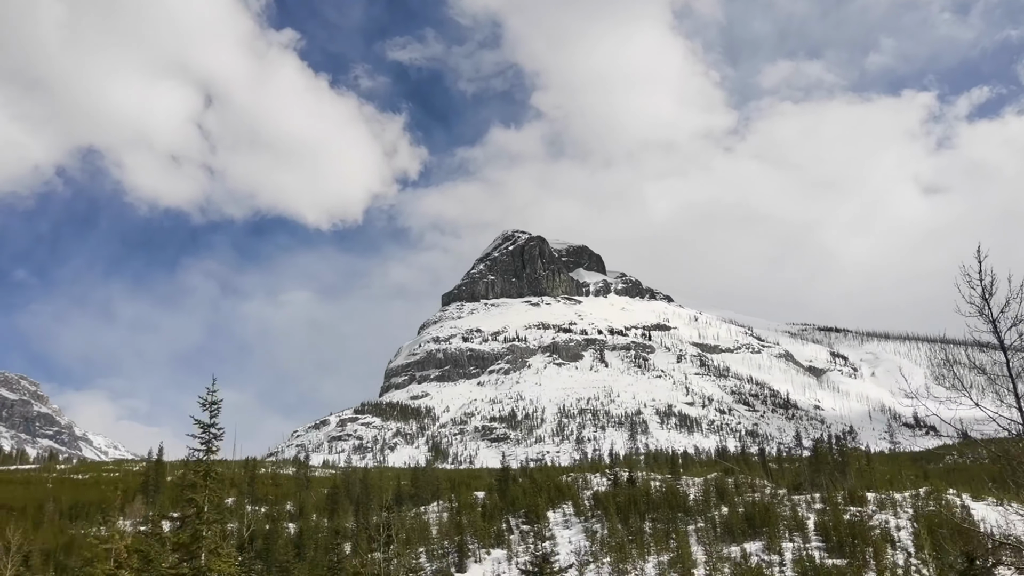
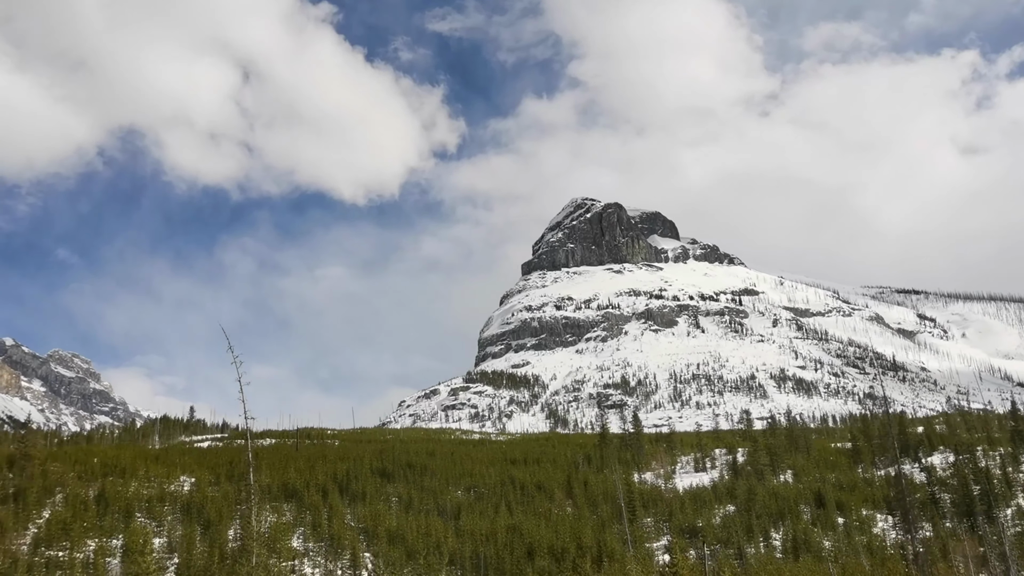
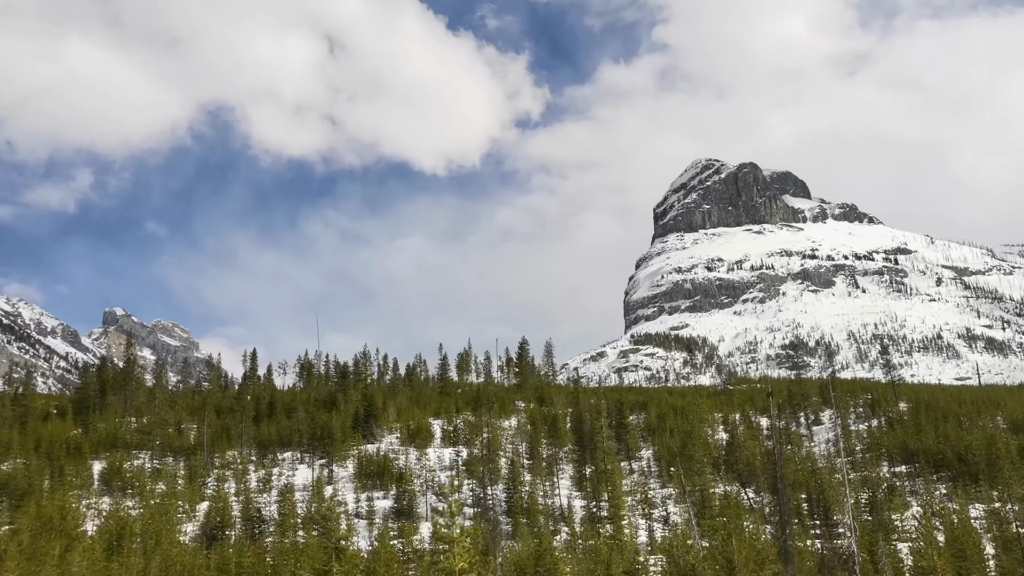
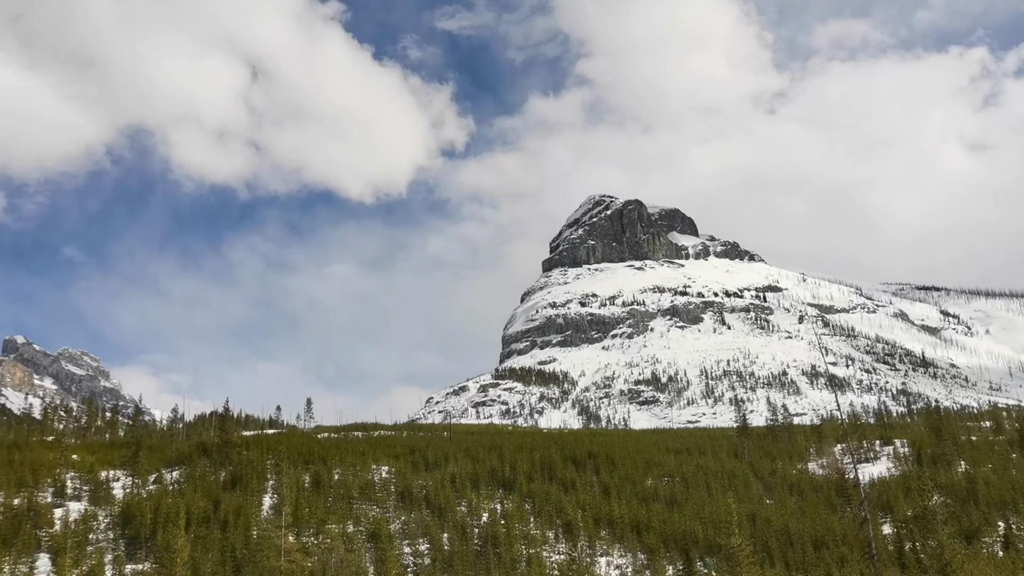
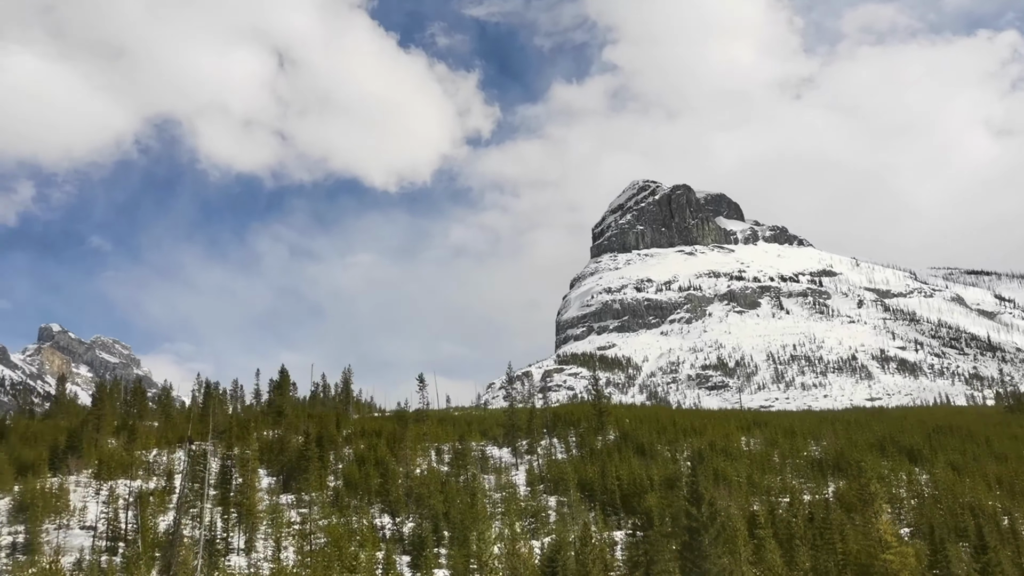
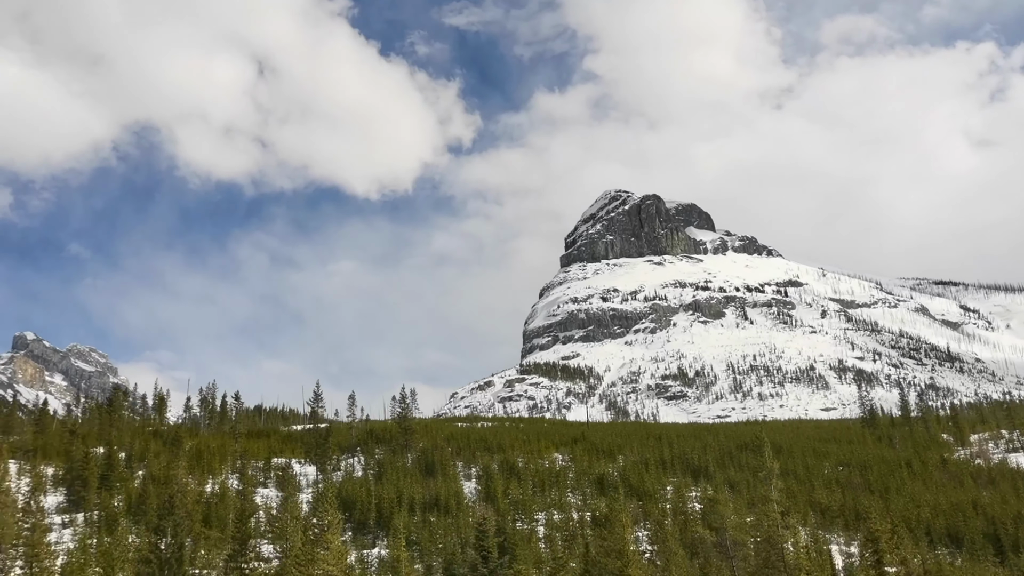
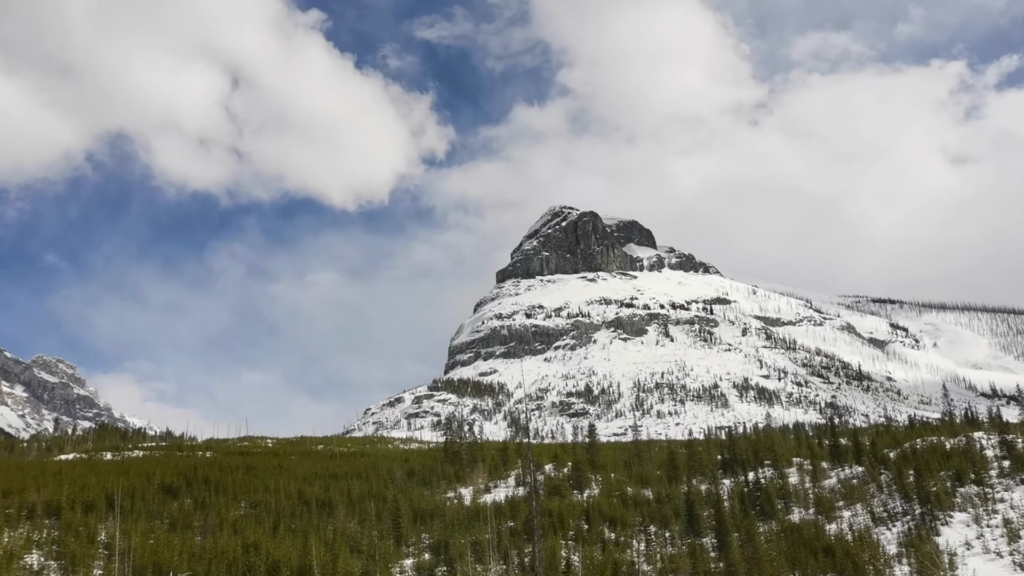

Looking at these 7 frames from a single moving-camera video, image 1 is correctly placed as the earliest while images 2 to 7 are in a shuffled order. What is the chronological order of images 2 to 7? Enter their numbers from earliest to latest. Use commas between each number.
7, 2, 4, 6, 5, 3
